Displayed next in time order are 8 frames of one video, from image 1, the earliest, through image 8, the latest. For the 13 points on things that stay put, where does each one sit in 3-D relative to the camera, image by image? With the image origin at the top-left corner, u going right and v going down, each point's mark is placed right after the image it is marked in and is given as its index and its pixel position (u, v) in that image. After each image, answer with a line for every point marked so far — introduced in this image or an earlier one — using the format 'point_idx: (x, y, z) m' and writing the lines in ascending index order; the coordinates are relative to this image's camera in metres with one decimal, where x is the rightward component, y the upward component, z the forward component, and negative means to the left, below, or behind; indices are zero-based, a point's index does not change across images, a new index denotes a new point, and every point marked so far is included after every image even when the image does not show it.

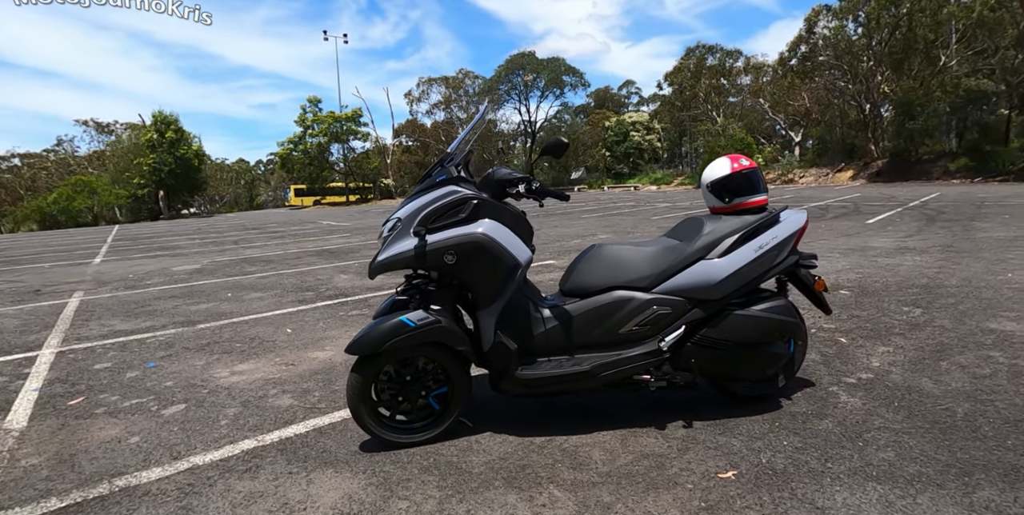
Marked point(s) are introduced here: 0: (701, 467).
0: (+0.9, -1.0, +2.9) m
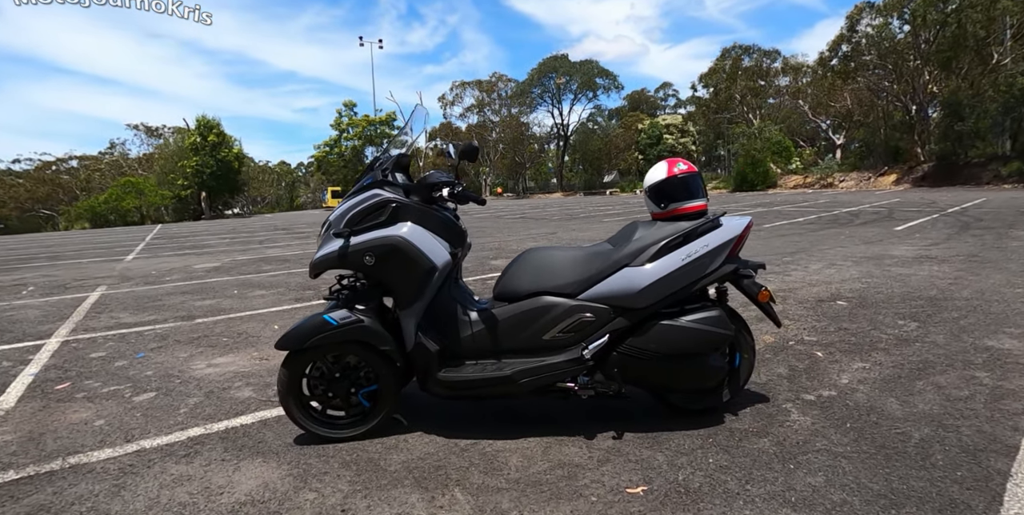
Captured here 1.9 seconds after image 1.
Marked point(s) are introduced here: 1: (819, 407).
0: (+0.5, -1.0, +2.8) m
1: (+1.7, -0.9, +3.3) m
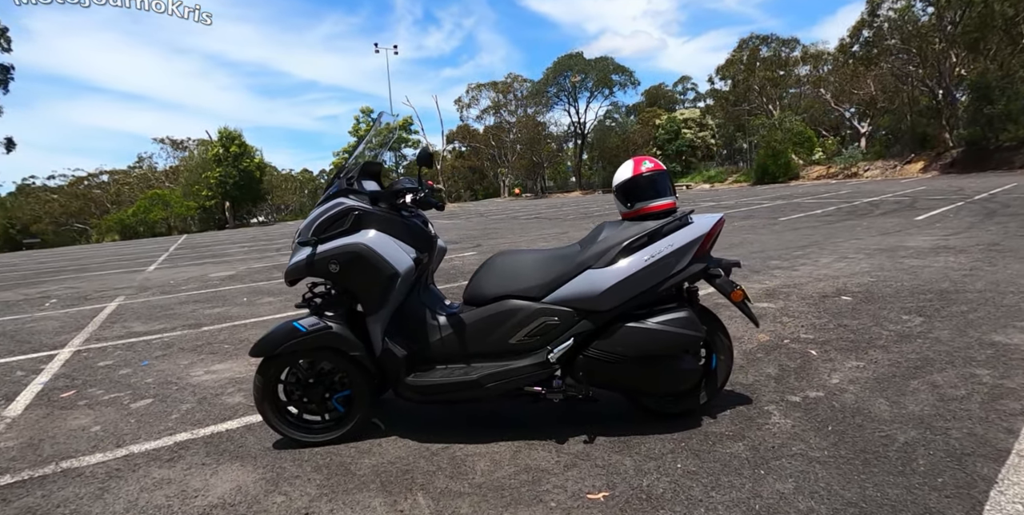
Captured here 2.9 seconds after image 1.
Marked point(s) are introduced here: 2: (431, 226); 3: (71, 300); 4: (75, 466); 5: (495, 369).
0: (+0.3, -1.1, +2.7) m
1: (+1.6, -0.8, +3.2) m
2: (-0.5, +0.2, +3.4) m
3: (-4.9, -0.5, +6.5) m
4: (-2.5, -1.2, +3.3) m
5: (-0.1, -0.6, +3.0) m
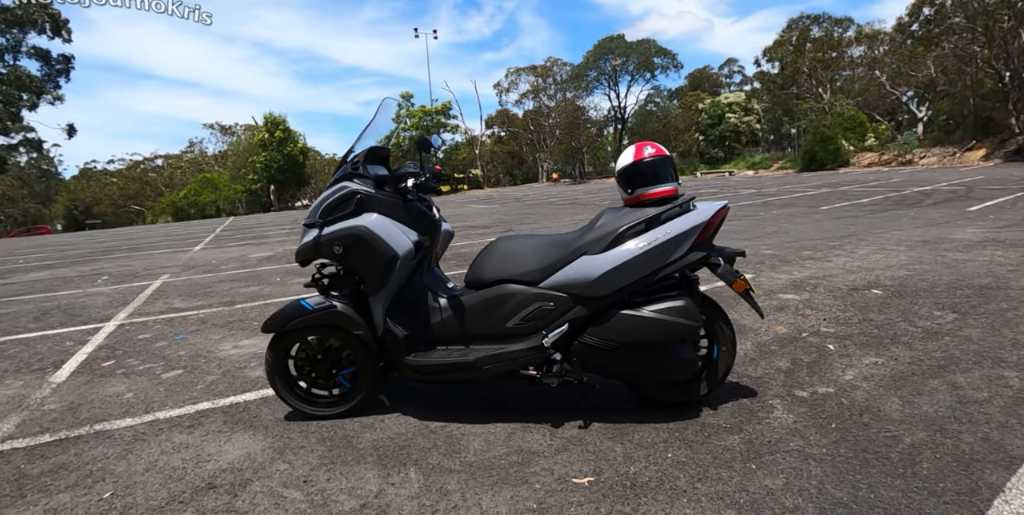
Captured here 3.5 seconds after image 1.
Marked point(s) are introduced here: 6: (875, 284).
0: (+0.2, -1.0, +2.8) m
1: (+1.6, -0.8, +3.1) m
2: (-0.4, +0.3, +3.5) m
3: (-4.6, -0.2, +6.9) m
4: (-2.5, -1.0, +3.6) m
5: (-0.1, -0.5, +3.1) m
6: (+2.9, -0.2, +4.7) m
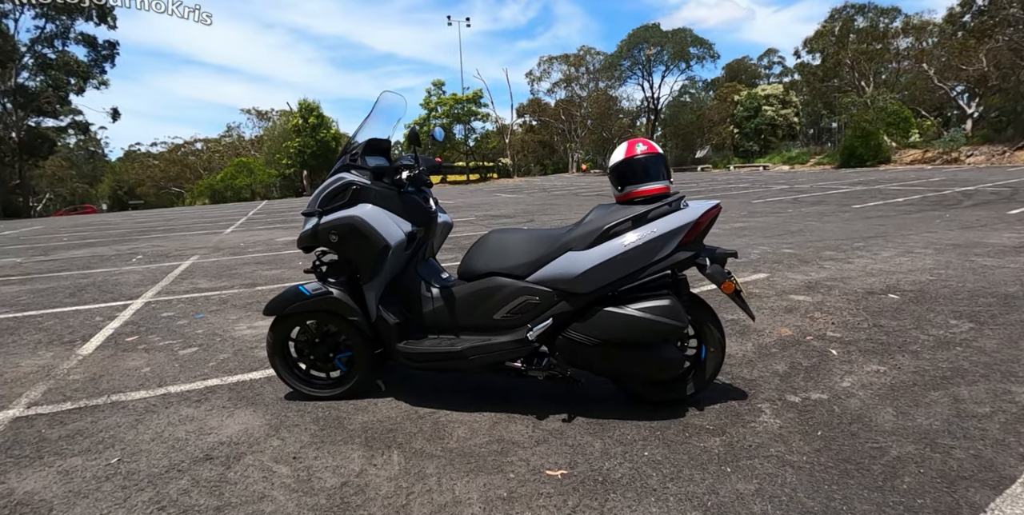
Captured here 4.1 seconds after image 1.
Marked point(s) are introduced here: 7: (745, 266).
0: (+0.1, -1.0, +2.8) m
1: (+1.5, -0.8, +3.1) m
2: (-0.5, +0.3, +3.5) m
3: (-4.4, 0.0, +7.2) m
4: (-2.5, -0.9, +3.8) m
5: (-0.2, -0.5, +3.1) m
6: (+3.0, -0.2, +4.6) m
7: (+2.2, -0.1, +5.5) m
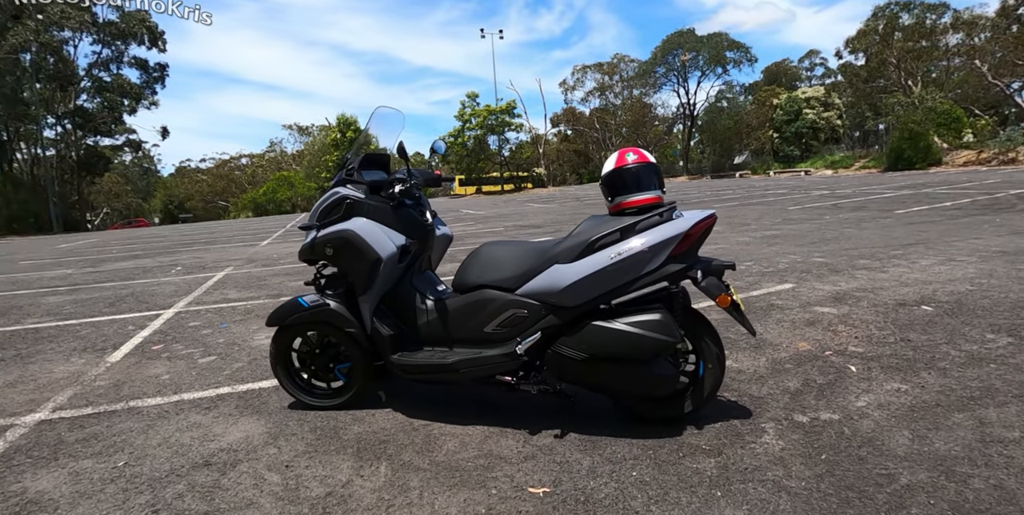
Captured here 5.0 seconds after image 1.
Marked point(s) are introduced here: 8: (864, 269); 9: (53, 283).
0: (+0.1, -1.0, +2.7) m
1: (+1.4, -0.8, +2.9) m
2: (-0.5, +0.3, +3.5) m
3: (-4.1, -0.1, +7.5) m
4: (-2.5, -1.0, +3.9) m
5: (-0.2, -0.5, +3.1) m
6: (+3.0, -0.3, +4.3) m
7: (+2.3, -0.2, +5.3) m
8: (+3.1, -0.1, +5.1) m
9: (-5.4, -0.3, +6.9) m
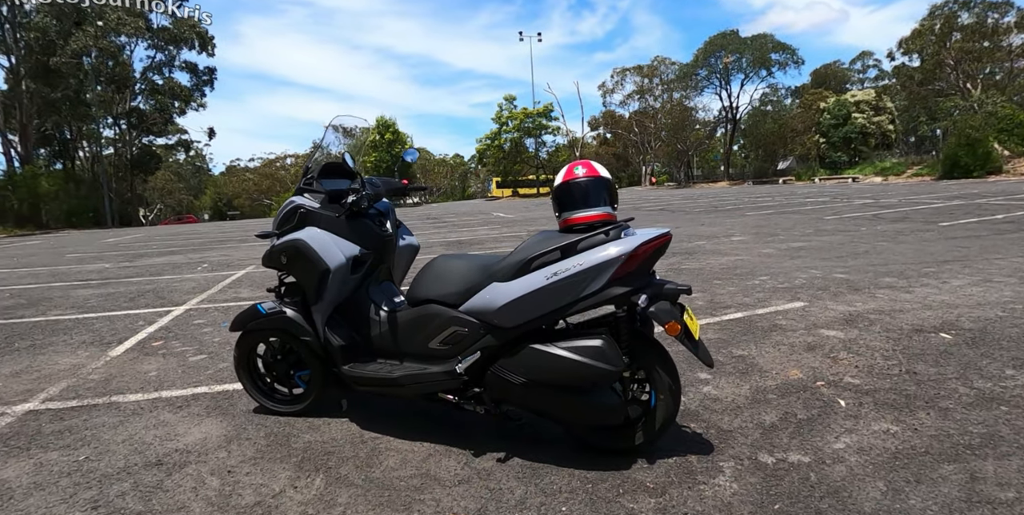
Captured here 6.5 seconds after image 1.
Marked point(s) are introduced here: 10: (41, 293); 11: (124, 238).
0: (-0.3, -1.1, +2.6) m
1: (+1.1, -1.0, +2.6) m
2: (-0.7, +0.2, +3.4) m
3: (-3.9, -0.1, +7.7) m
4: (-2.7, -1.0, +4.0) m
5: (-0.5, -0.6, +2.9) m
6: (+2.9, -0.5, +3.8) m
7: (+2.3, -0.3, +4.9) m
8: (+3.0, -0.3, +4.7) m
9: (-5.3, -0.2, +7.3) m
10: (-5.3, -0.4, +6.6) m
11: (-8.4, +0.4, +12.8) m
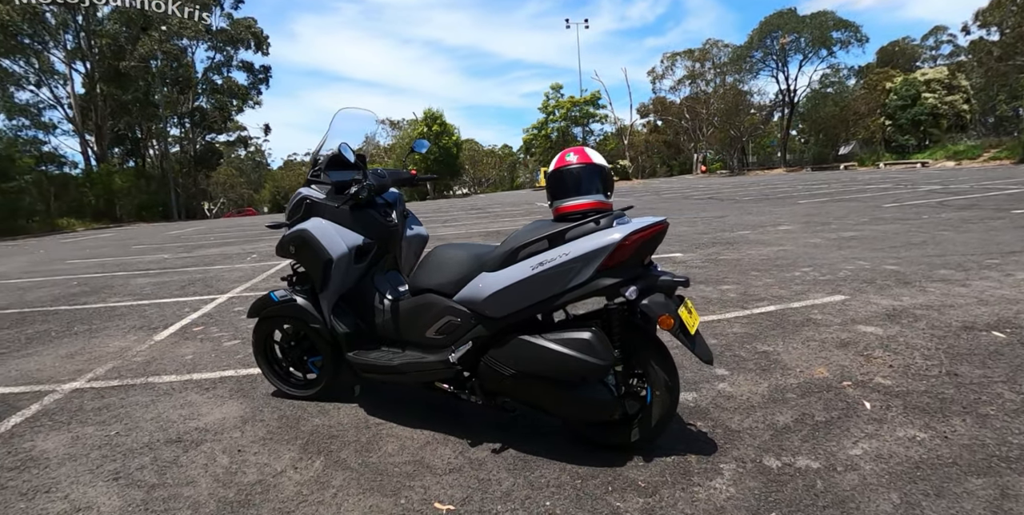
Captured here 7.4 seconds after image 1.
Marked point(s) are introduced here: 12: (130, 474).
0: (-0.3, -1.0, +2.5) m
1: (+1.1, -0.9, +2.4) m
2: (-0.7, +0.3, +3.4) m
3: (-3.4, 0.0, +8.1) m
4: (-2.6, -0.9, +4.3) m
5: (-0.5, -0.5, +2.9) m
6: (+2.9, -0.4, +3.5) m
7: (+2.4, -0.2, +4.6) m
8: (+3.2, -0.2, +4.3) m
9: (-4.8, -0.1, +7.8) m
10: (-4.9, -0.3, +7.0) m
11: (-7.3, +0.7, +13.6) m
12: (-2.0, -1.1, +3.0) m
